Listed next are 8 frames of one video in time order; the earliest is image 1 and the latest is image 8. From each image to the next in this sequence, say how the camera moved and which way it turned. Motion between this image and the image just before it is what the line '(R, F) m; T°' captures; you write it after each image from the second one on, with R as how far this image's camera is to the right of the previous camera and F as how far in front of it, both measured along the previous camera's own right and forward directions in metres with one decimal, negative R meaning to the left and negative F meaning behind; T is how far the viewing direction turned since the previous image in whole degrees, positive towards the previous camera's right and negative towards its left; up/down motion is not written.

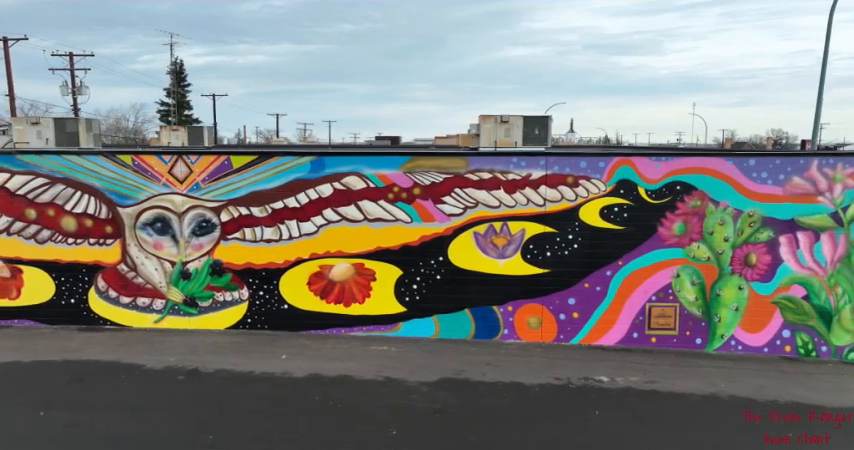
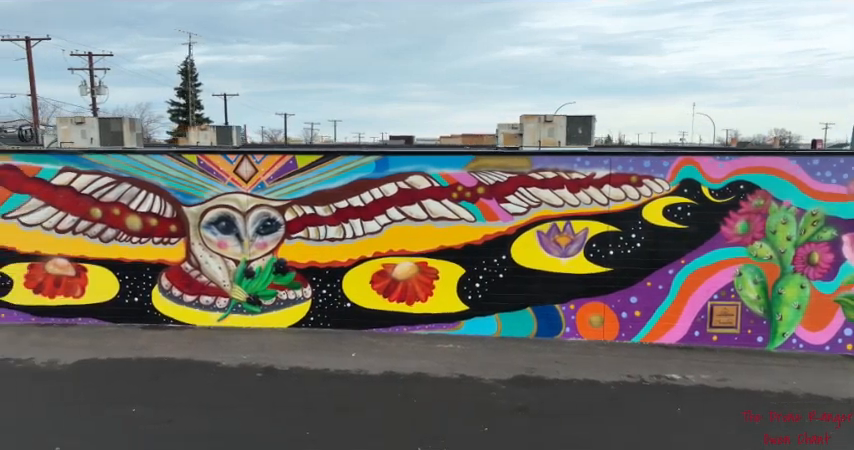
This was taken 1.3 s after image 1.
(-0.7, 0.0) m; 0°
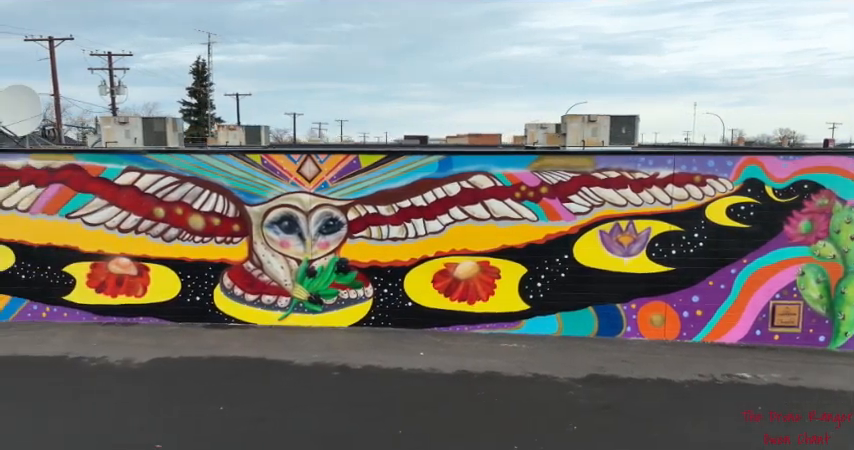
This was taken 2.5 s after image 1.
(-0.7, 0.0) m; 0°
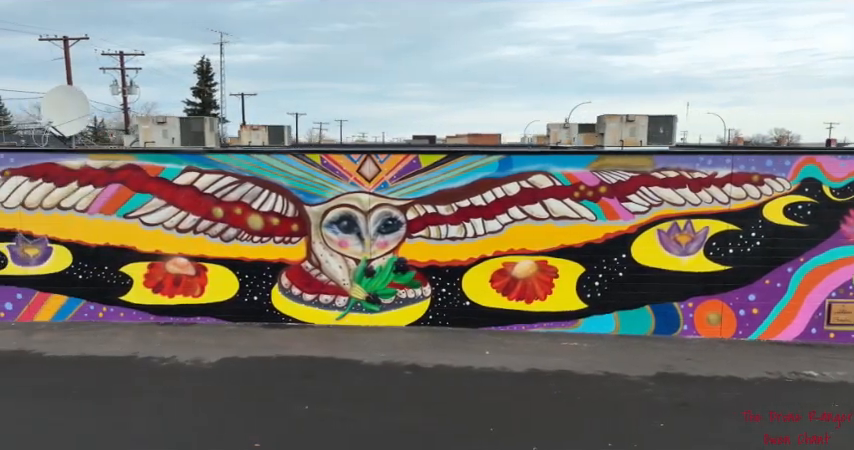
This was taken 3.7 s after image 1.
(-0.7, 0.0) m; +1°
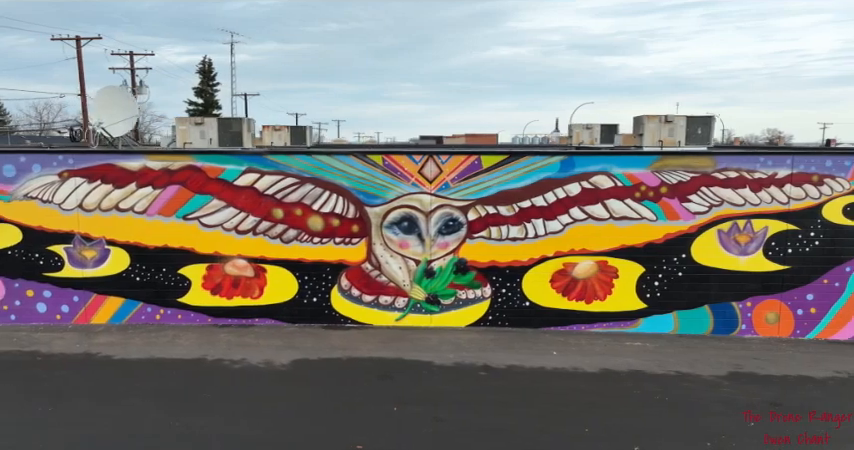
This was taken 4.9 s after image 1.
(-0.8, 0.0) m; +1°
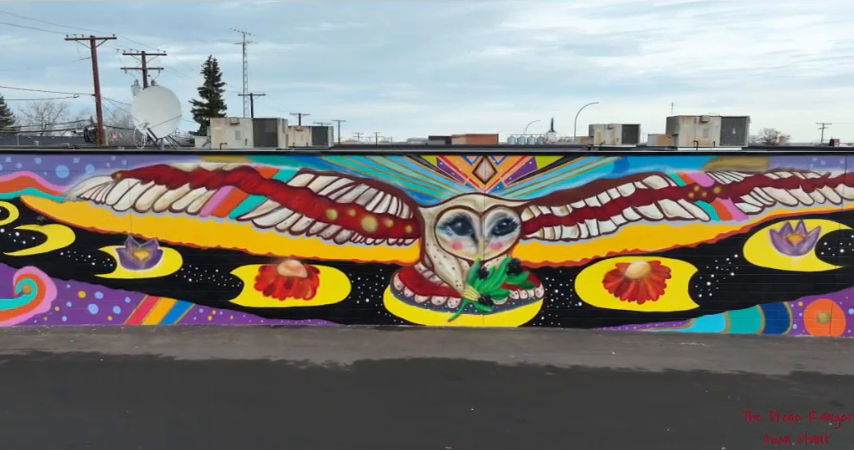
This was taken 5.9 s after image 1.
(-0.6, 0.0) m; 0°
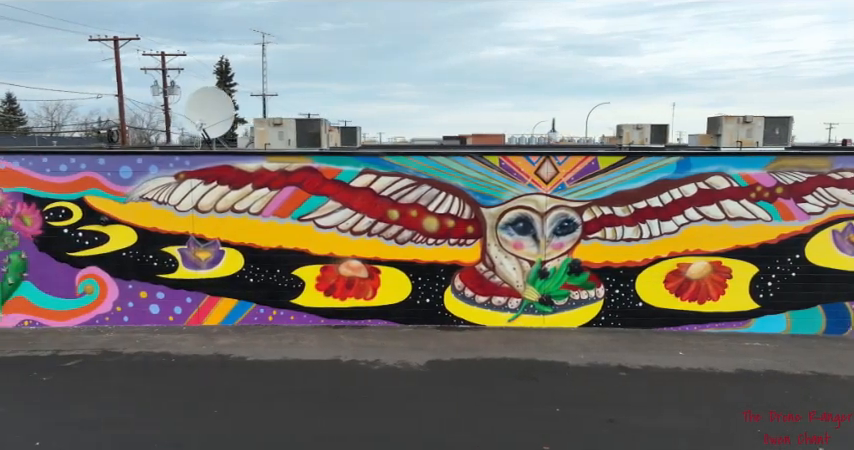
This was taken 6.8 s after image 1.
(-0.7, 0.0) m; 0°
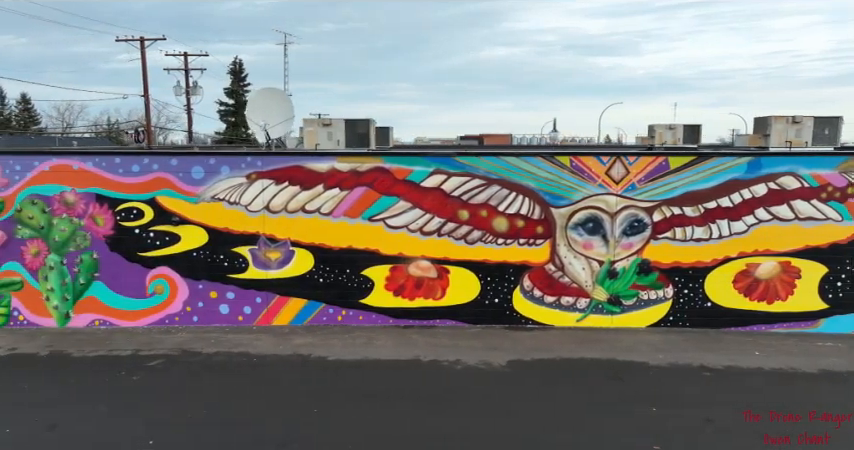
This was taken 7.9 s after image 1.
(-0.8, 0.0) m; 0°
